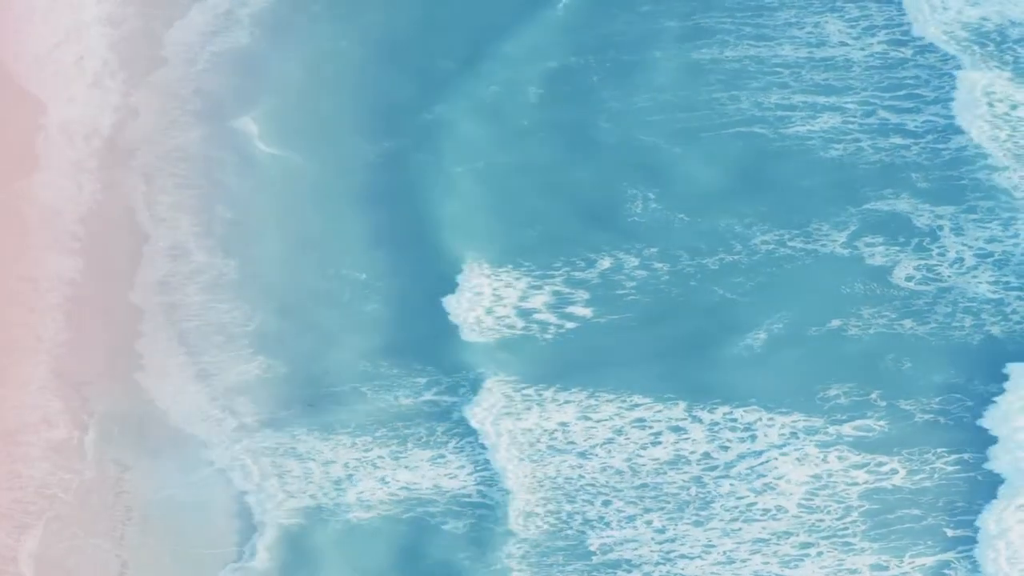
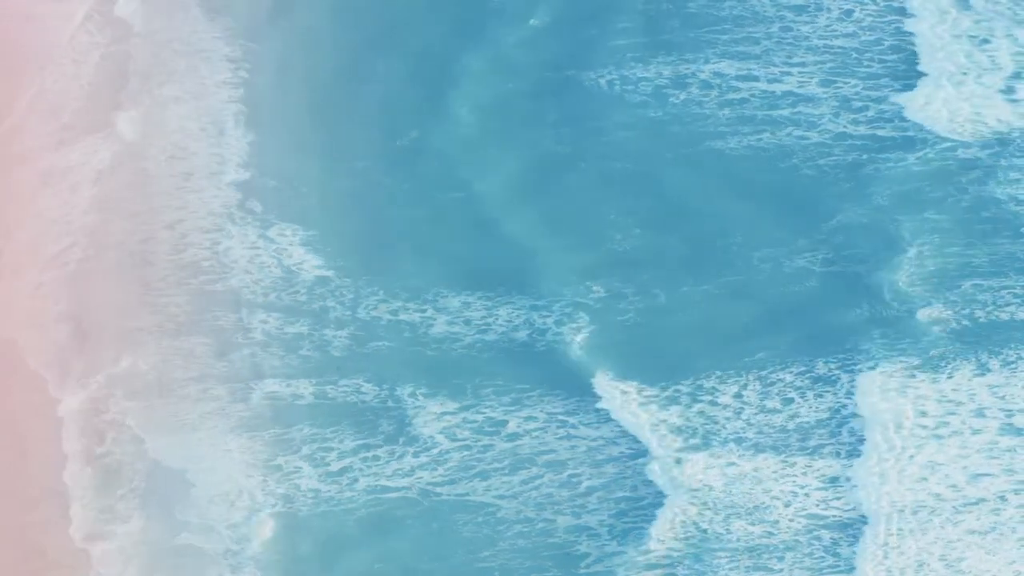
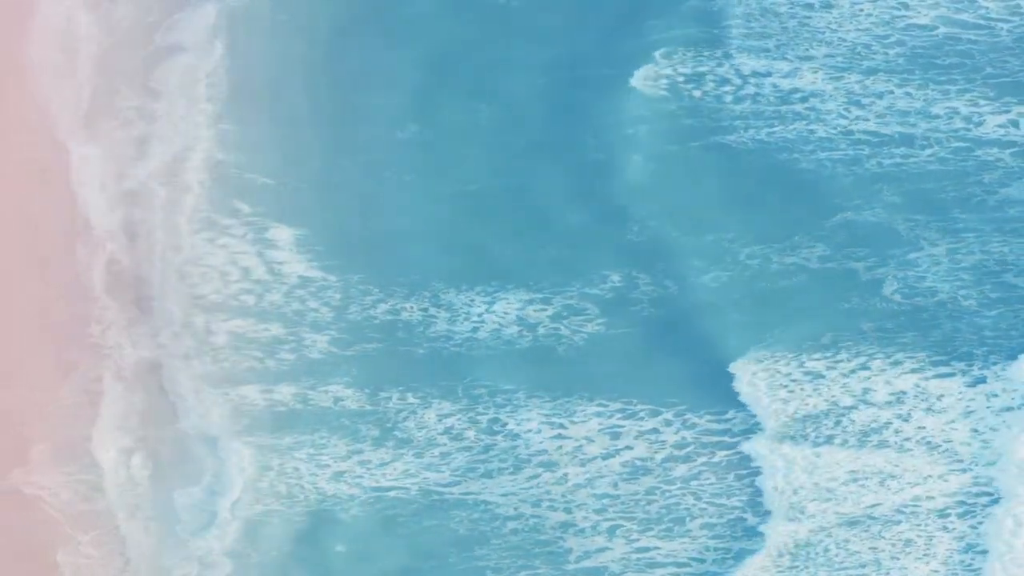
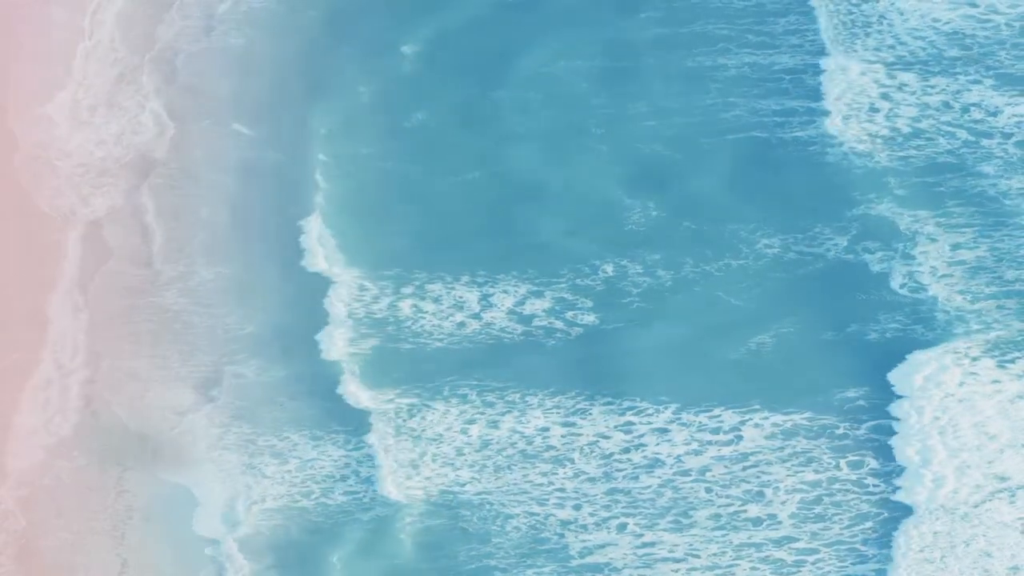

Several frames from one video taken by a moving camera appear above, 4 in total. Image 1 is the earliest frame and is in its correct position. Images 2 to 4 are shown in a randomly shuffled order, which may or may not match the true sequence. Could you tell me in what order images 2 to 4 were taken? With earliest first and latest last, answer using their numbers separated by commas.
4, 3, 2
